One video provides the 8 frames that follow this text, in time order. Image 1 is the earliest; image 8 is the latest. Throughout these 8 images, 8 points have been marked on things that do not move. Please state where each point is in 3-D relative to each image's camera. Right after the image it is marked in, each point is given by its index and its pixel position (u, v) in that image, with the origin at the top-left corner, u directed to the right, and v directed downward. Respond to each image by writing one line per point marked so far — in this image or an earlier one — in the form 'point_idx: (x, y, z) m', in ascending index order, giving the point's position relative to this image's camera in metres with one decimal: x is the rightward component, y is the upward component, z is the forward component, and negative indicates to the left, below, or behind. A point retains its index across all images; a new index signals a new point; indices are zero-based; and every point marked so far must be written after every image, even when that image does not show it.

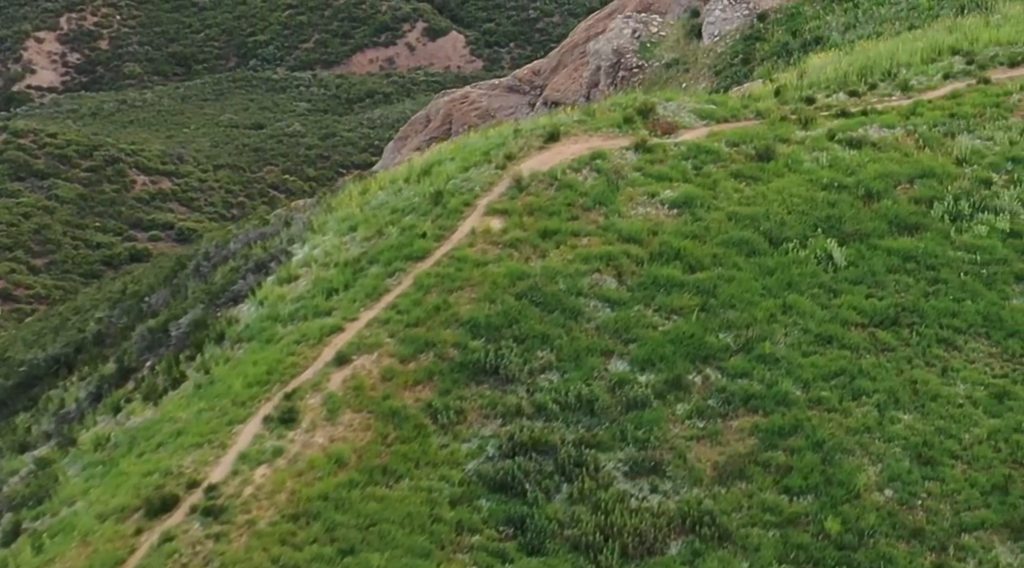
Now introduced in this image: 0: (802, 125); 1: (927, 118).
0: (+3.4, +1.9, +13.9) m
1: (+4.8, +1.9, +13.8) m
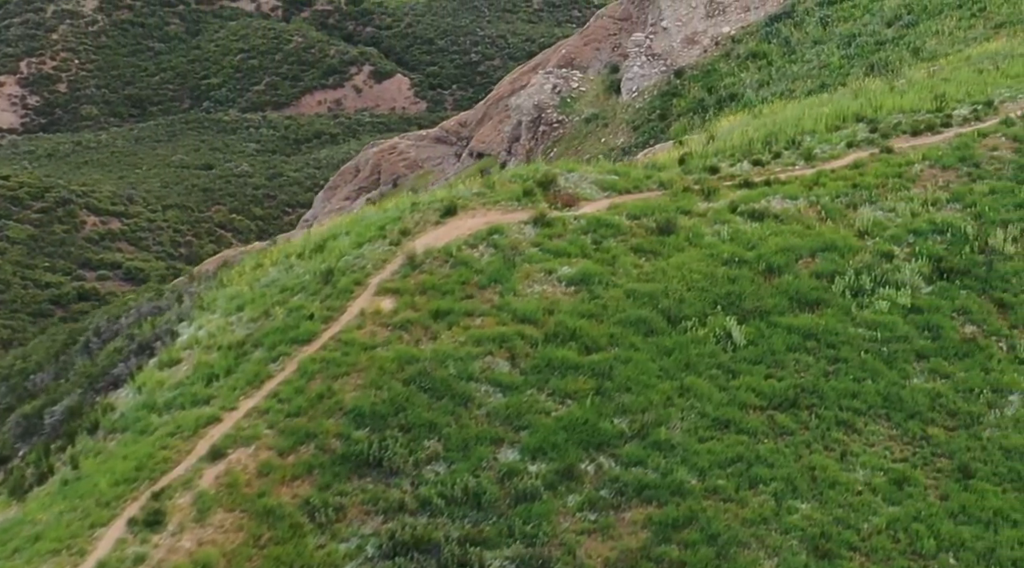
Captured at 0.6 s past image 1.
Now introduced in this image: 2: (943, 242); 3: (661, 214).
0: (+2.3, +1.0, +13.7) m
1: (+3.7, +1.1, +13.7) m
2: (+4.6, +0.5, +12.6) m
3: (+1.6, +0.8, +12.9) m
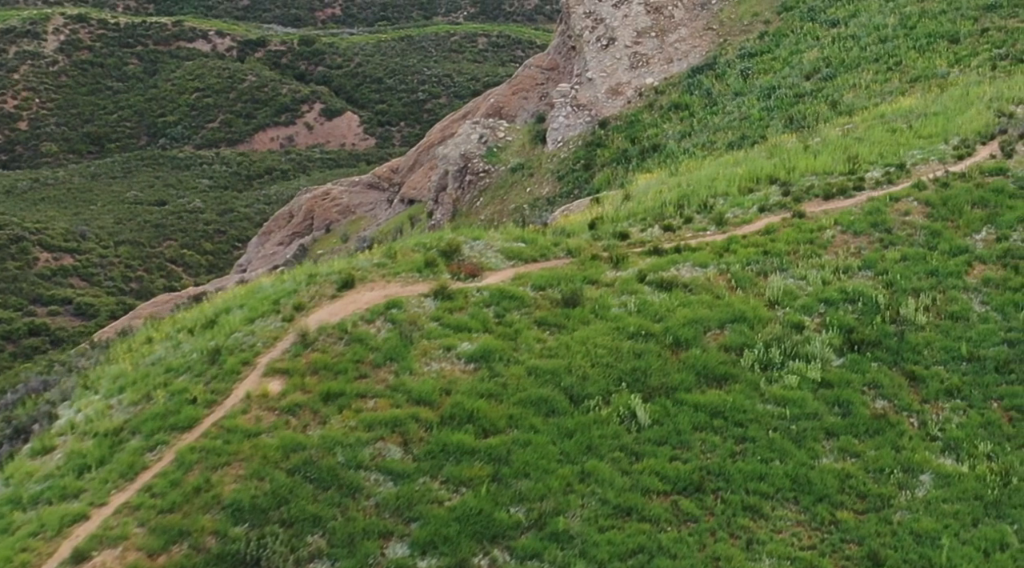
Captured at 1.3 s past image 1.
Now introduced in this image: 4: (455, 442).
0: (+1.2, +0.2, +13.3) m
1: (+2.6, +0.3, +13.4) m
2: (+3.6, -0.3, +12.3) m
3: (+0.6, 0.0, +12.5) m
4: (-0.5, -1.3, +10.0) m
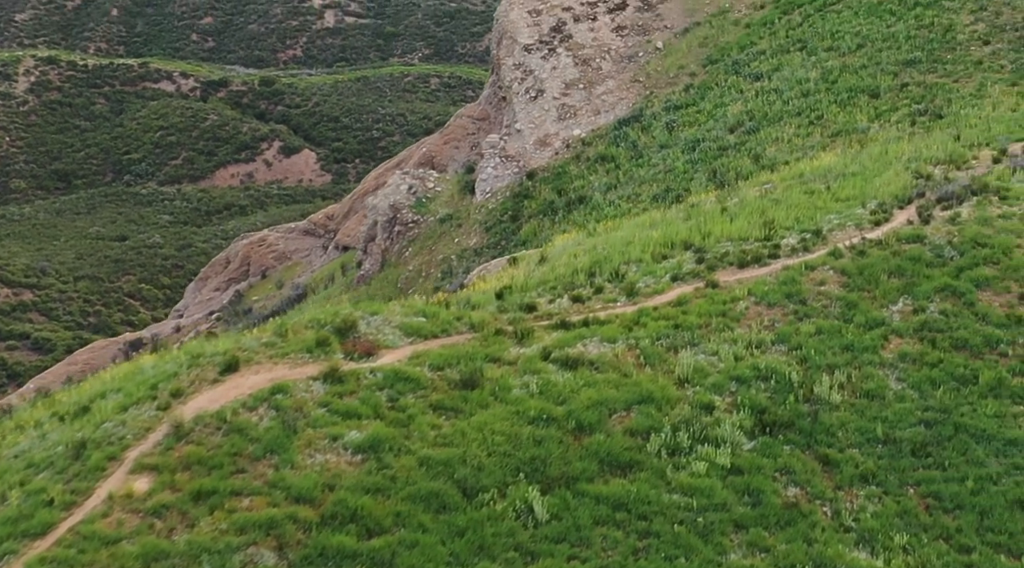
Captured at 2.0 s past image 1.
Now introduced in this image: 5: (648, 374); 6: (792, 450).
0: (+0.1, -0.6, +12.7) m
1: (+1.5, -0.5, +12.8) m
2: (+2.6, -1.1, +11.8) m
3: (-0.5, -0.8, +11.9) m
4: (-1.4, -2.1, +9.2) m
5: (+1.4, -0.9, +11.9) m
6: (+2.6, -1.6, +11.0) m
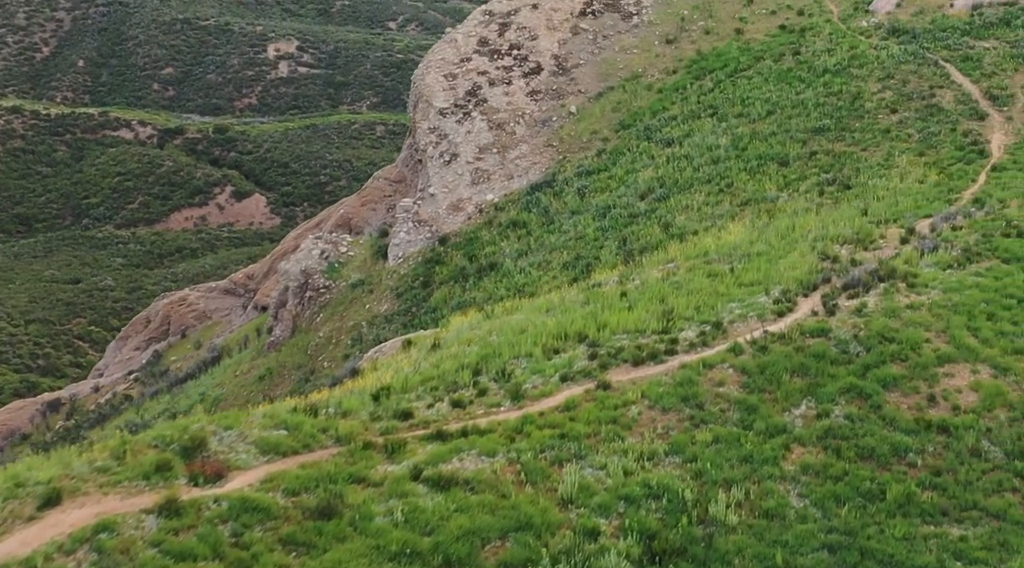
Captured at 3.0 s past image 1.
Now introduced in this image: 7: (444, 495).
0: (-1.2, -1.7, +11.5) m
1: (+0.2, -1.6, +11.7) m
2: (+1.4, -2.1, +10.7) m
3: (-1.7, -1.8, +10.6) m
4: (-2.4, -3.0, +7.9) m
5: (+0.2, -1.9, +10.8) m
6: (+1.4, -2.5, +9.9) m
7: (-0.6, -1.9, +10.7) m
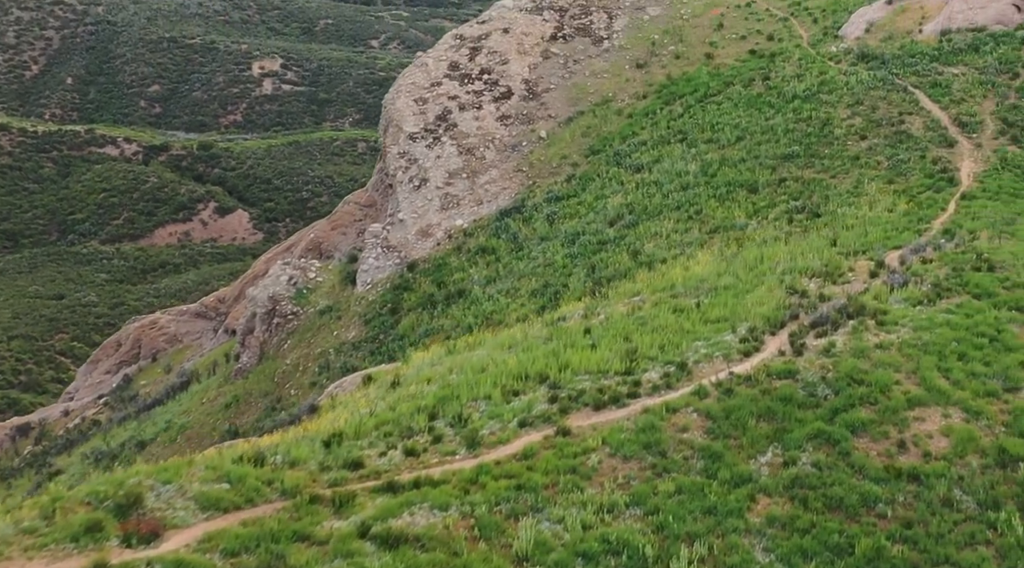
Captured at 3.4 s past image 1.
0: (-1.6, -2.1, +10.9) m
1: (-0.2, -2.0, +11.2) m
2: (+0.9, -2.5, +10.2) m
3: (-2.1, -2.2, +10.1) m
4: (-2.8, -3.3, +7.3) m
5: (-0.3, -2.3, +10.3) m
6: (+1.1, -2.9, +9.4) m
7: (-1.0, -2.3, +10.1) m
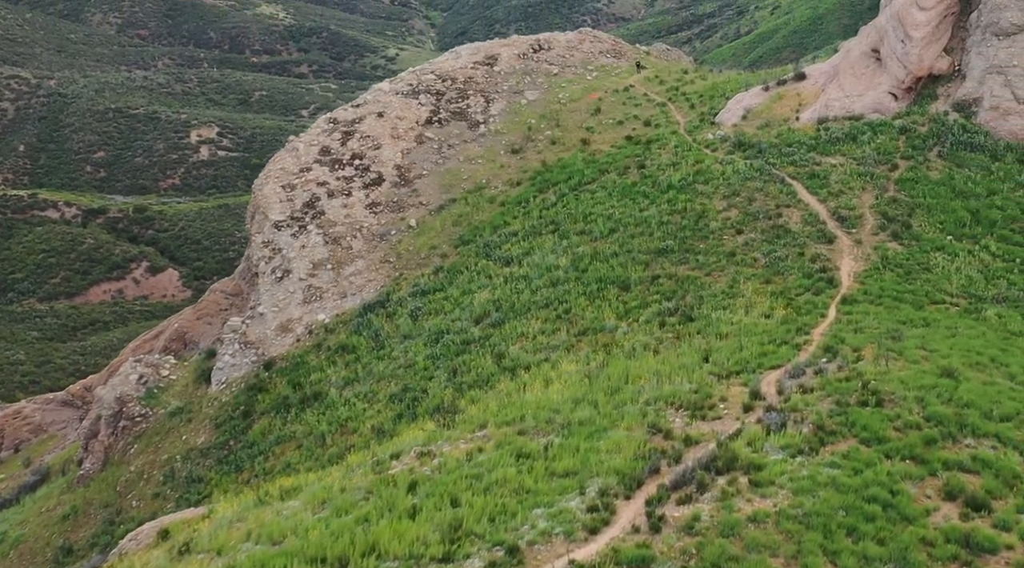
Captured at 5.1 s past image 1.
0: (-3.3, -3.5, +7.8) m
1: (-2.0, -3.4, +8.2) m
2: (-0.7, -3.8, +7.3) m
3: (-3.7, -3.6, +6.9) m
4: (-4.1, -4.5, +4.0) m
5: (-1.9, -3.7, +7.3) m
6: (-0.5, -4.2, +6.5) m
7: (-2.6, -3.6, +7.0) m
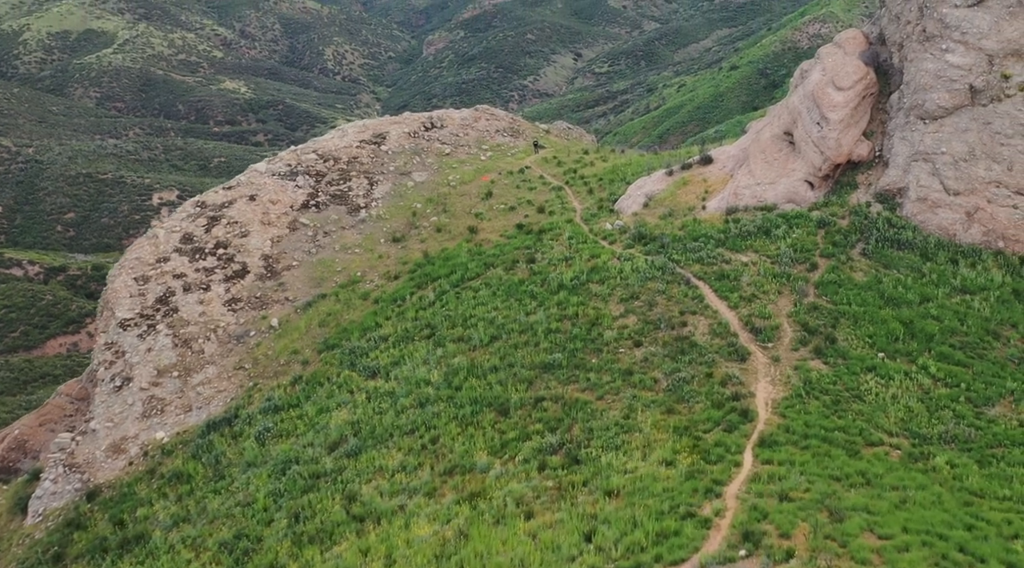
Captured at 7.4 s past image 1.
0: (-4.7, -4.7, +2.3) m
1: (-3.4, -4.6, +2.8) m
2: (-2.1, -5.0, +2.0) m
3: (-5.0, -4.7, +1.3) m
4: (-5.2, -5.5, -1.7) m
5: (-3.3, -4.9, +1.8) m
6: (-1.8, -5.3, +1.1) m
7: (-4.0, -4.8, +1.6) m
